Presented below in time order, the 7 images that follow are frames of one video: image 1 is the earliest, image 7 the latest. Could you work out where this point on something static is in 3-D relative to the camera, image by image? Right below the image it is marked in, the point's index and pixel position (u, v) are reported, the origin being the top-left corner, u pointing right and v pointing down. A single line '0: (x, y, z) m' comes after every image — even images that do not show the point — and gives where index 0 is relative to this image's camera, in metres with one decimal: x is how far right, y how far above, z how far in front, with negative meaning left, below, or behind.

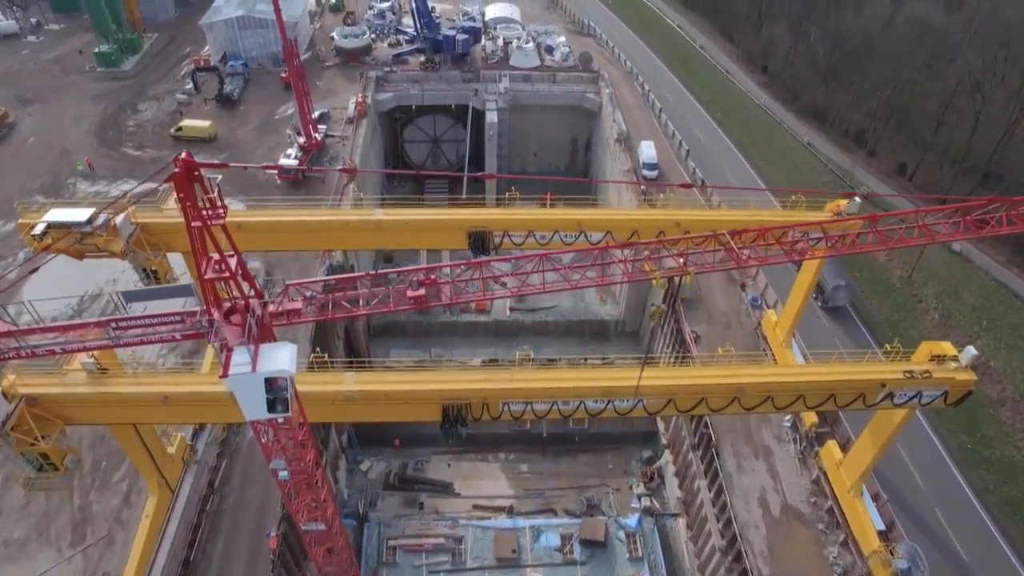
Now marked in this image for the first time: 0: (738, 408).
0: (+5.6, -3.0, +16.0) m
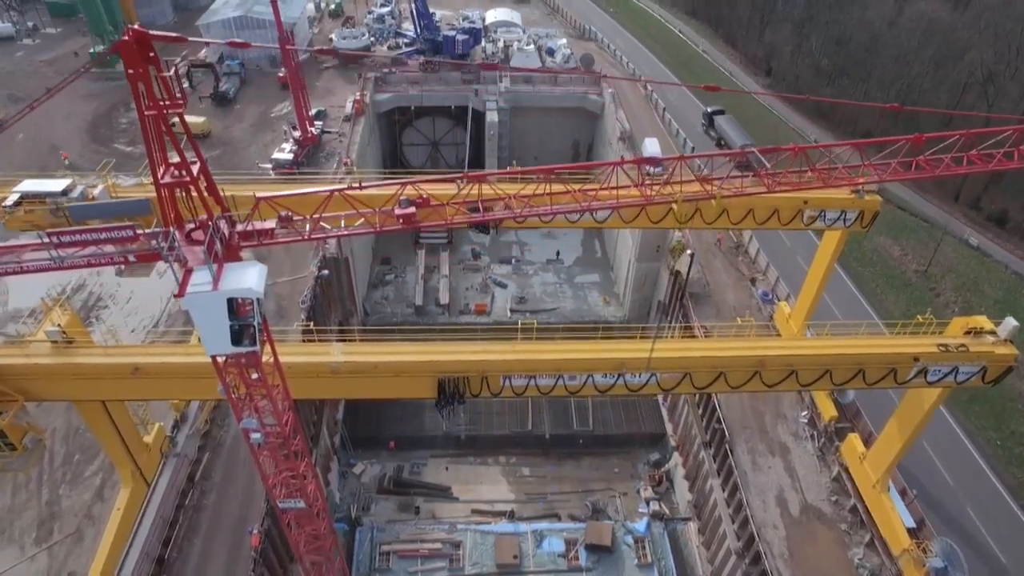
0: (+5.7, -2.2, +14.7) m
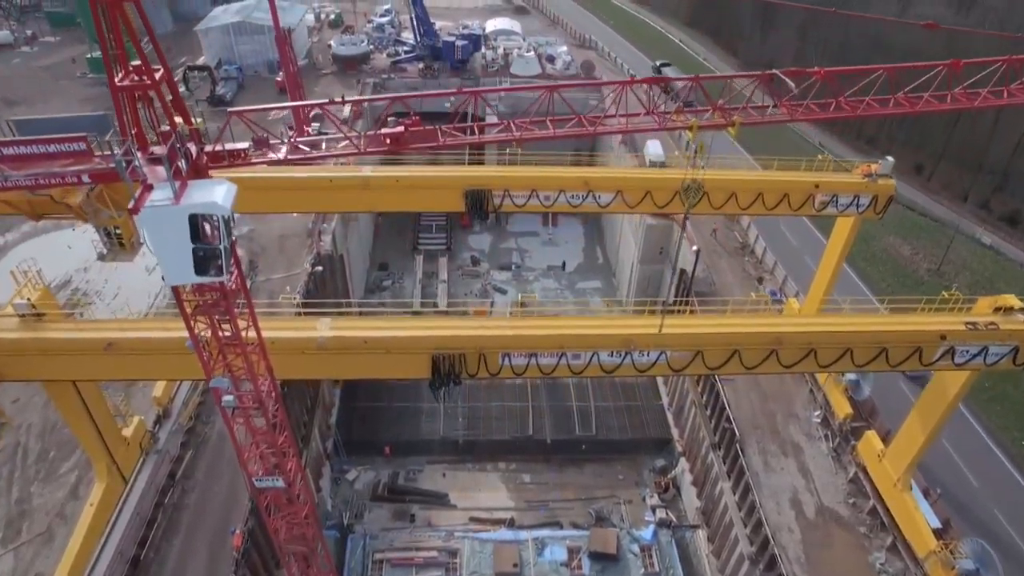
0: (+5.7, -1.7, +13.8) m
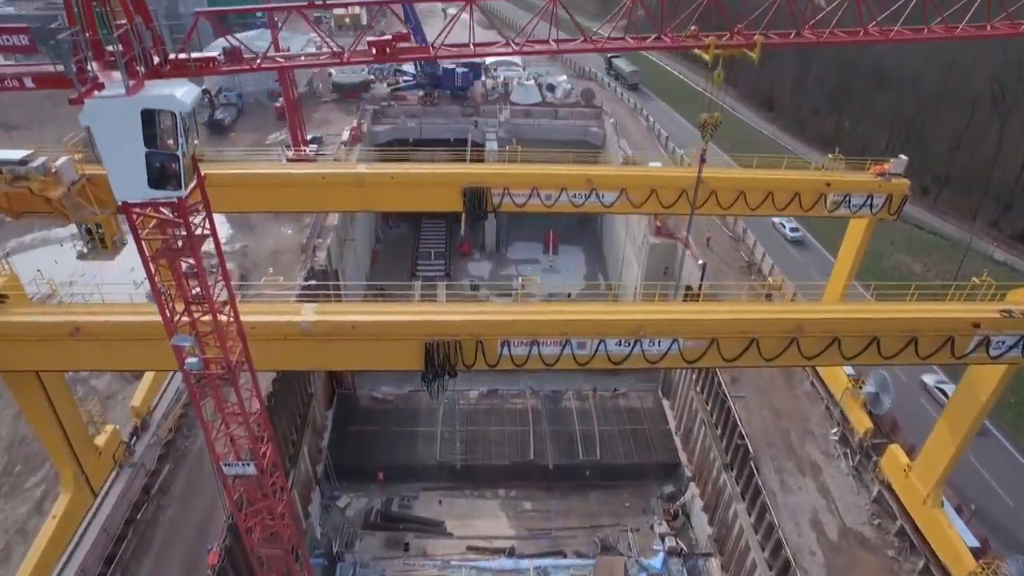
0: (+5.7, -1.4, +12.8) m
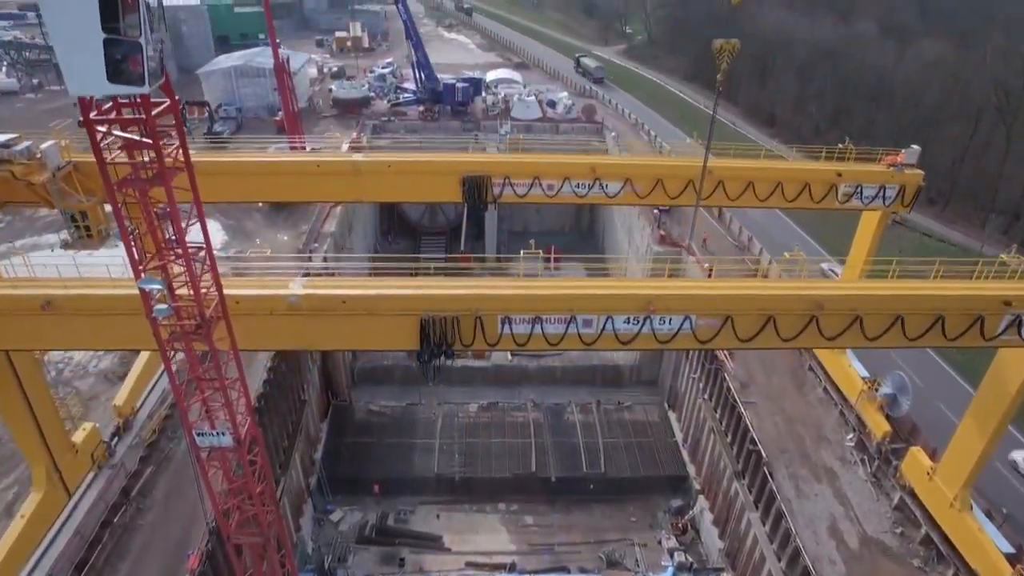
0: (+5.7, -0.9, +12.0) m
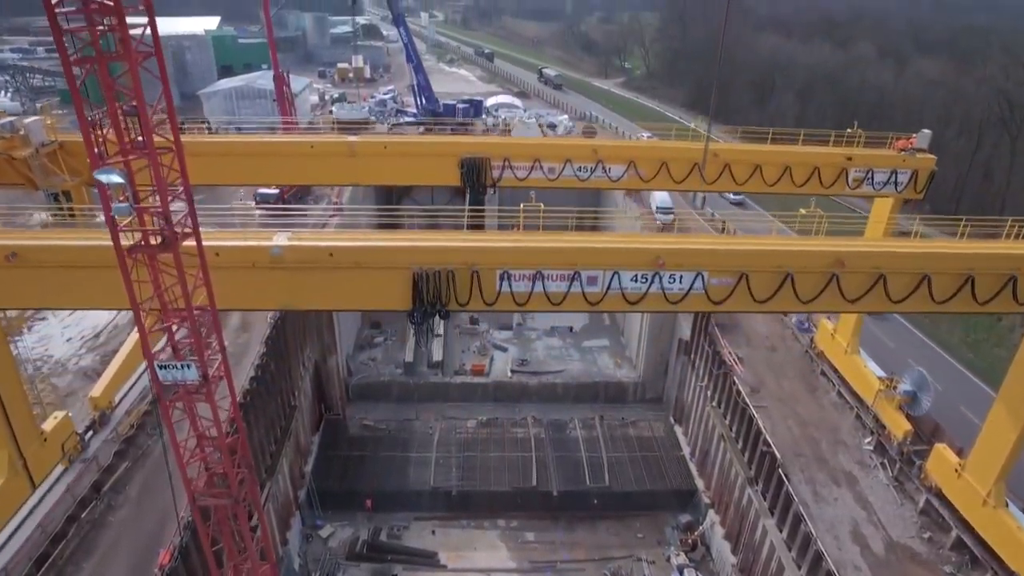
0: (+5.7, -0.2, +11.3) m
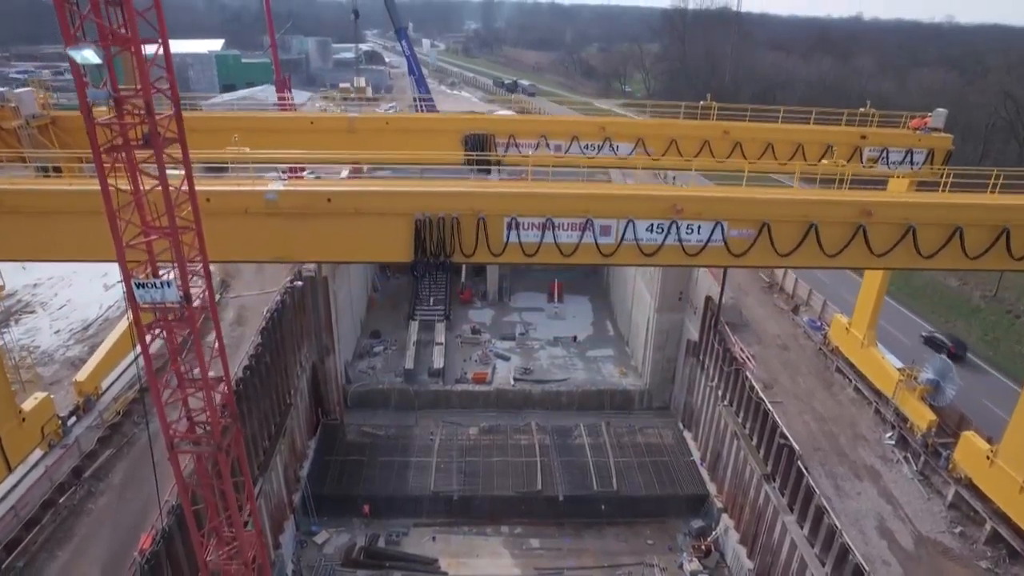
0: (+5.8, +0.5, +10.6) m
